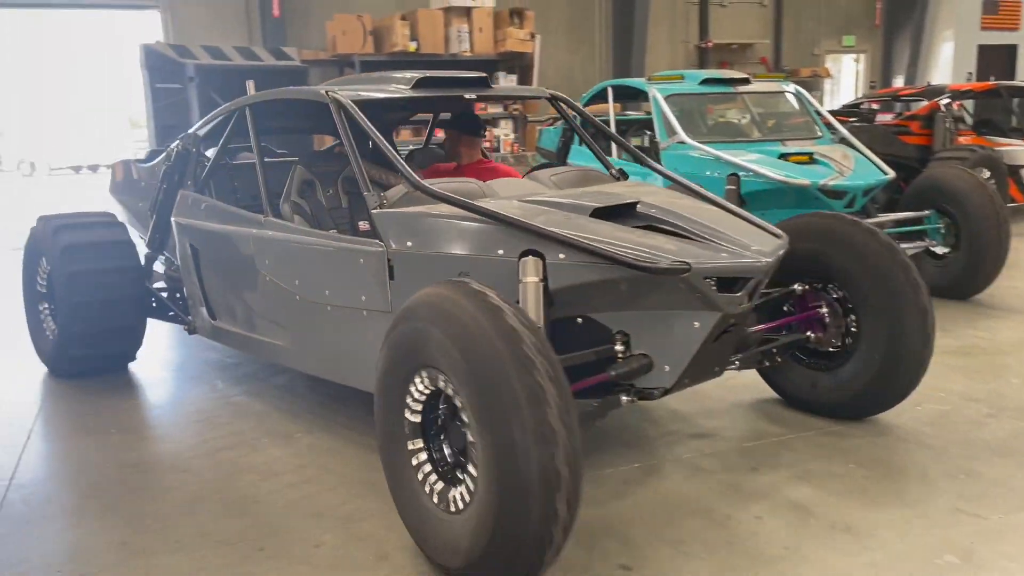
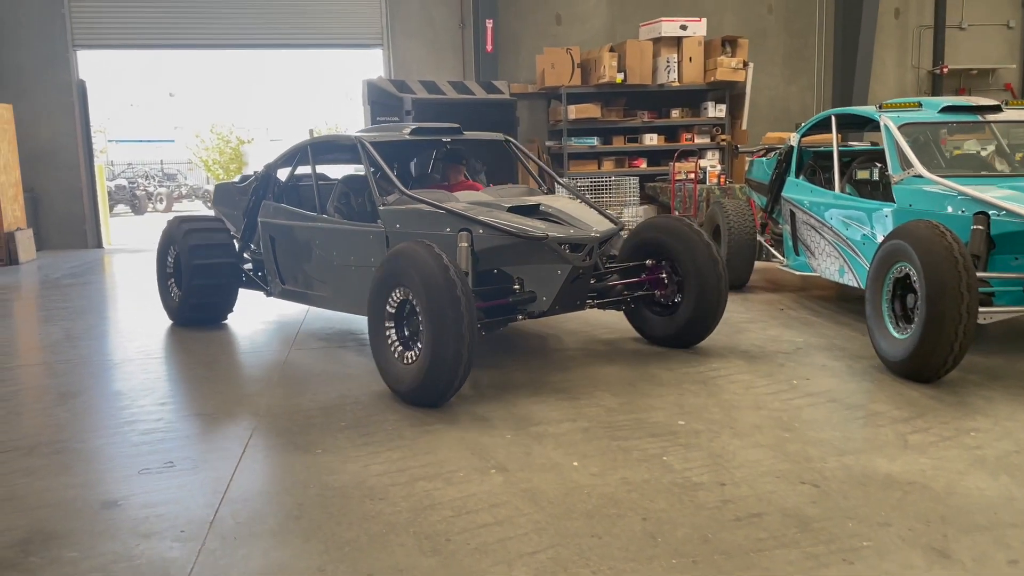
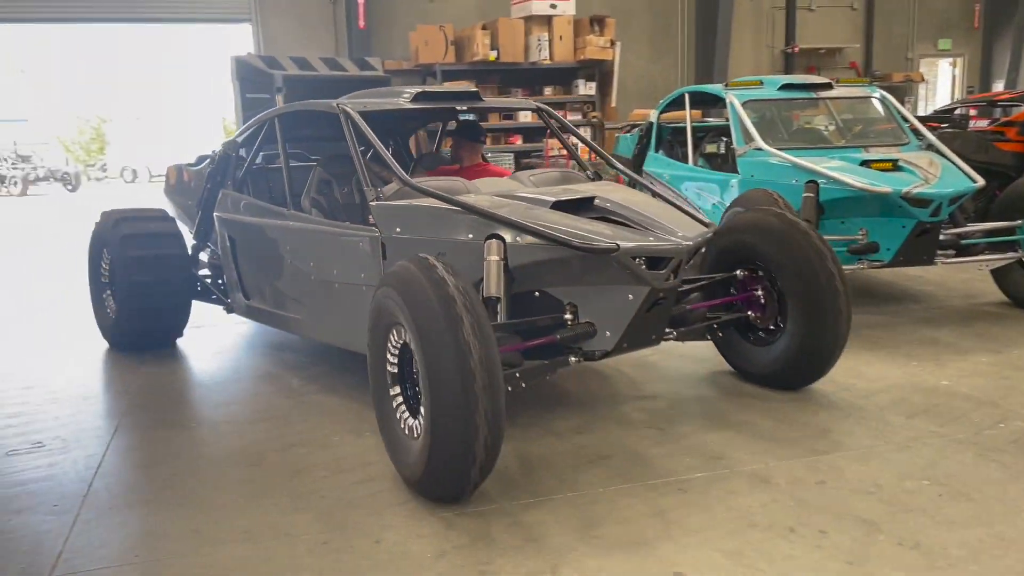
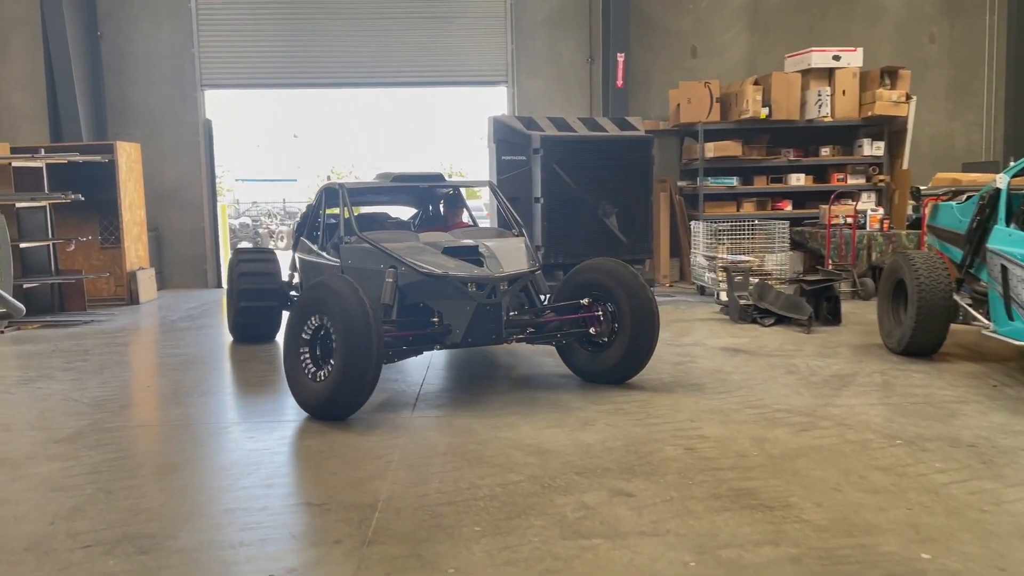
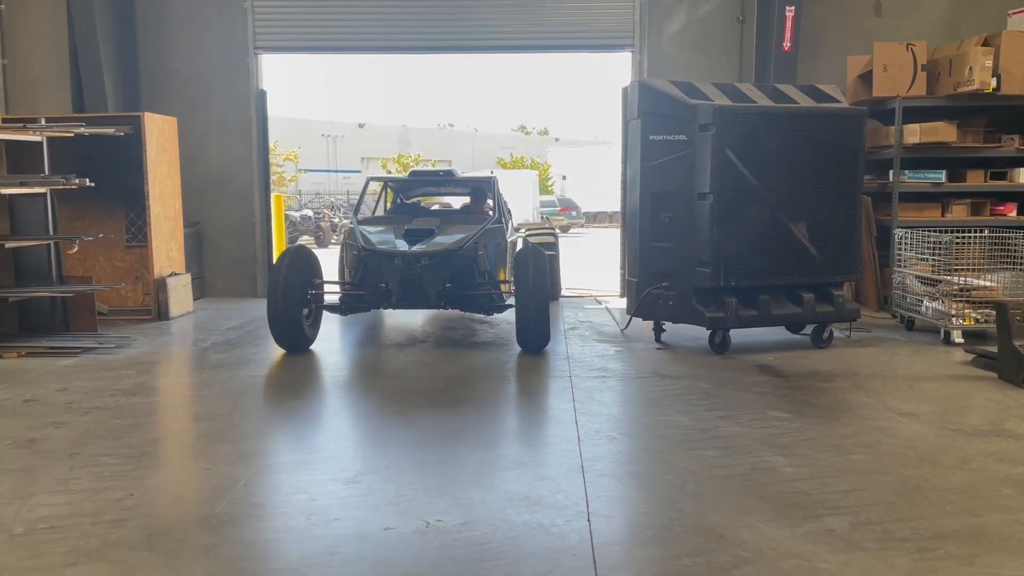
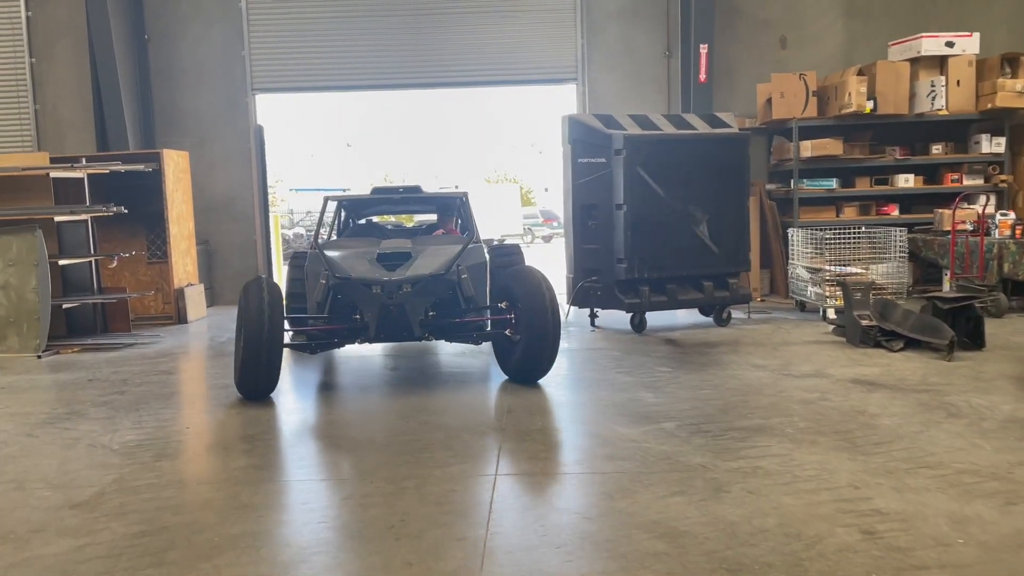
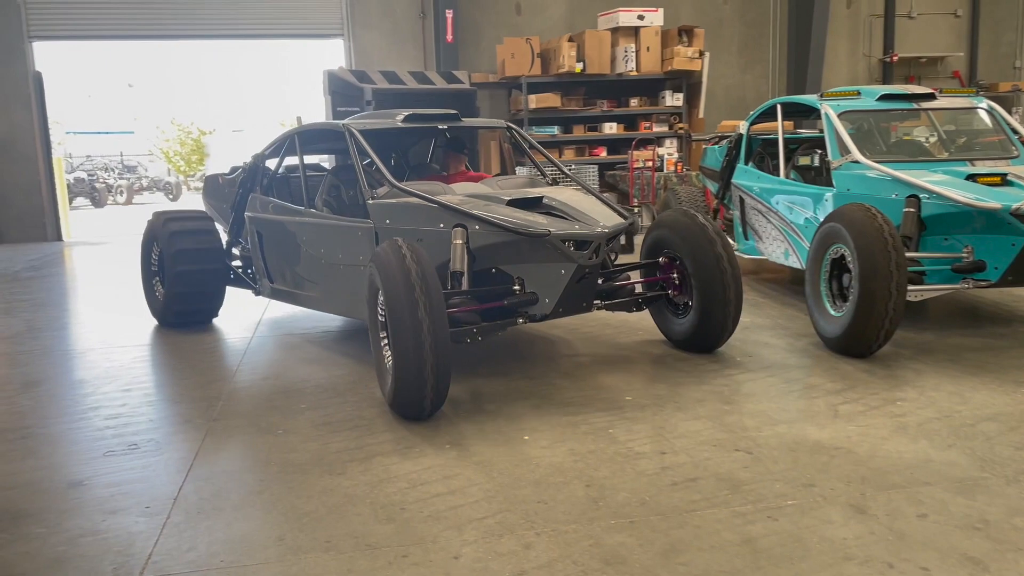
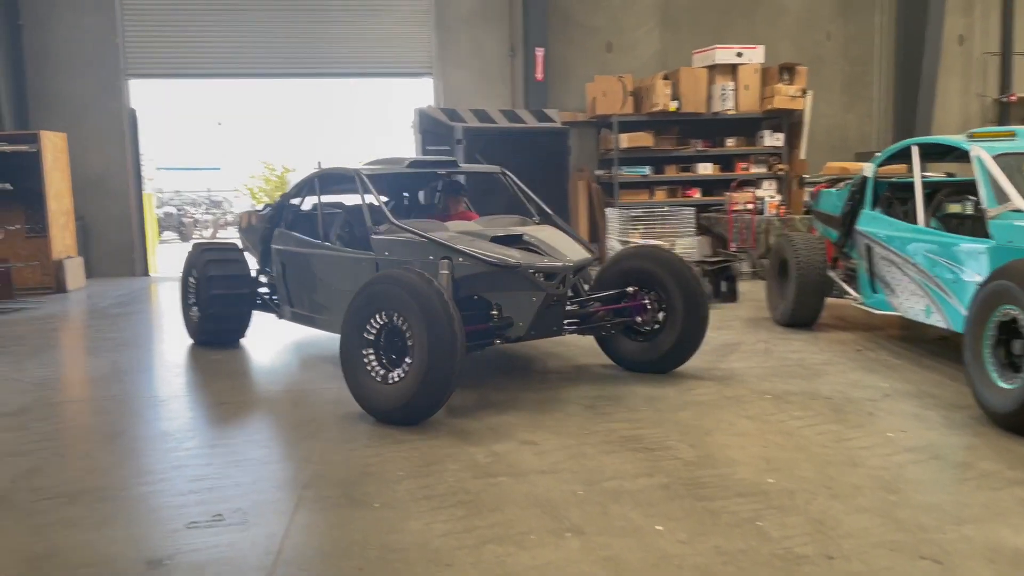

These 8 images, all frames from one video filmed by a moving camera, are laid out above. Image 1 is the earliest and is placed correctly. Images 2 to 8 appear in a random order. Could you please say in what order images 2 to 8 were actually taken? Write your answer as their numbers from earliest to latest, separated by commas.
3, 7, 2, 8, 4, 6, 5
